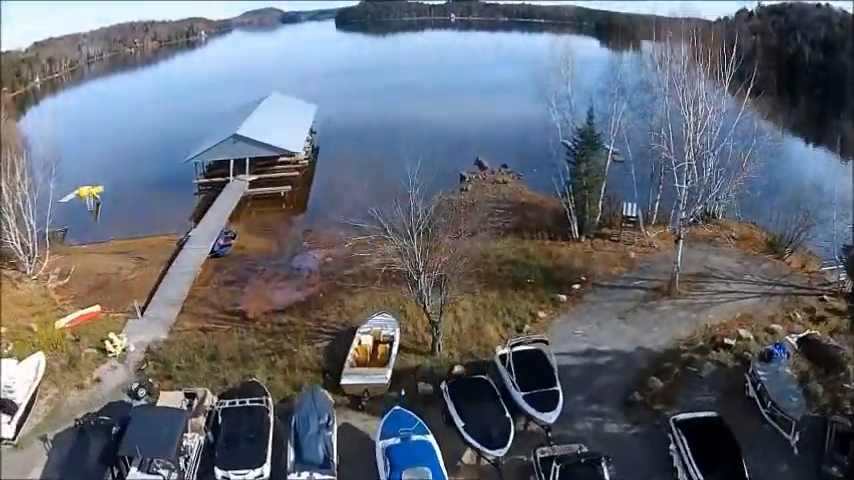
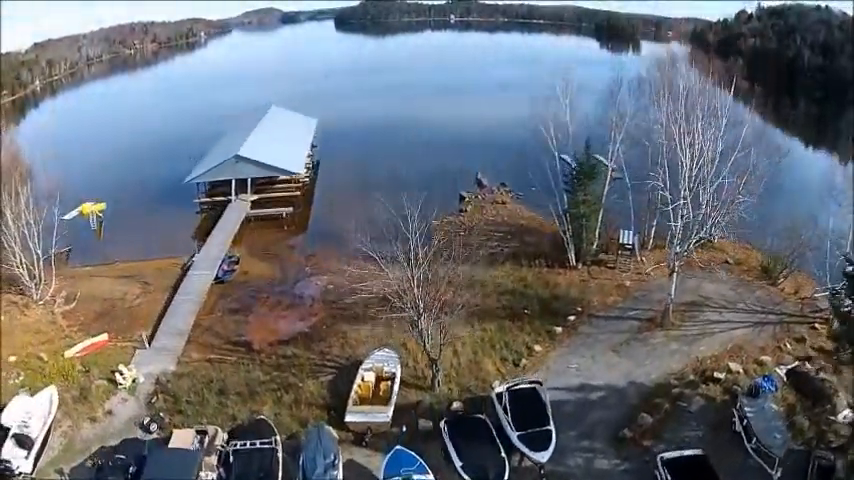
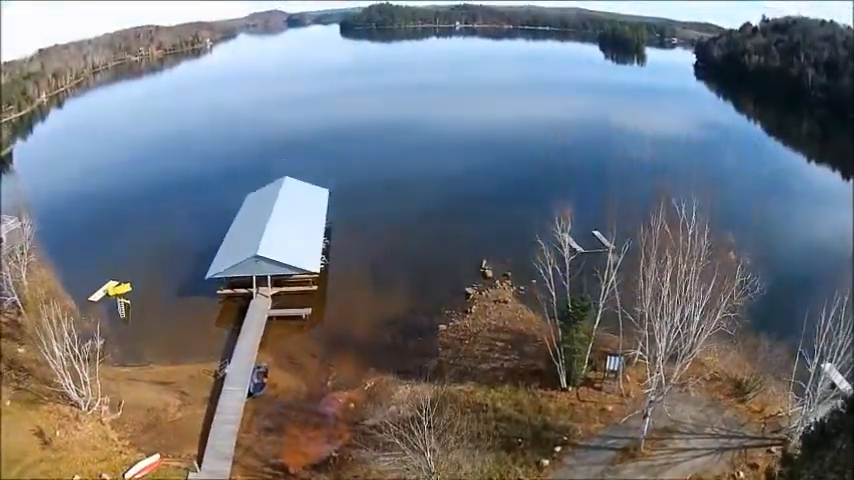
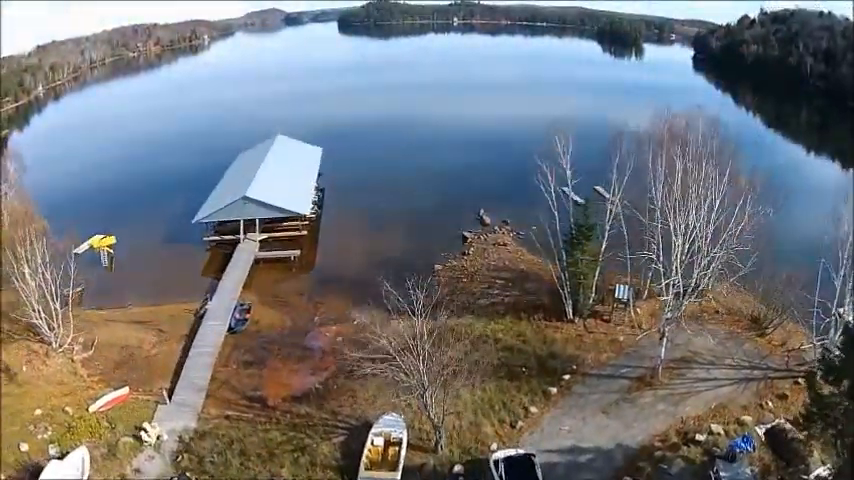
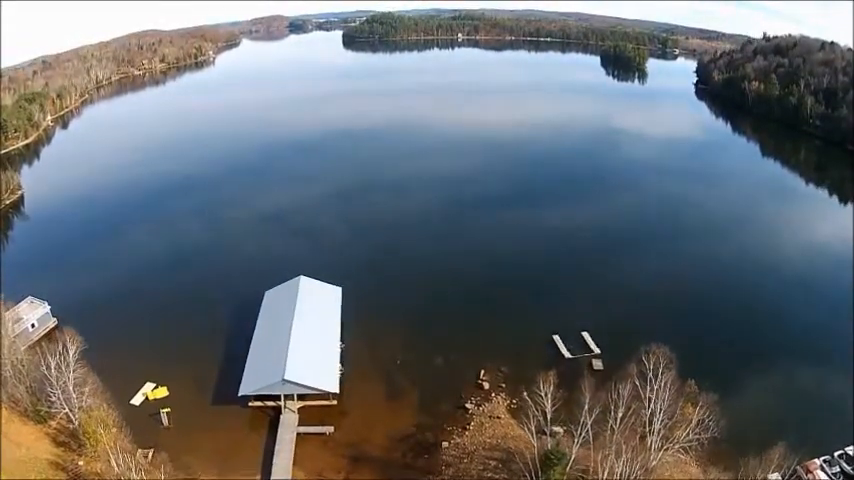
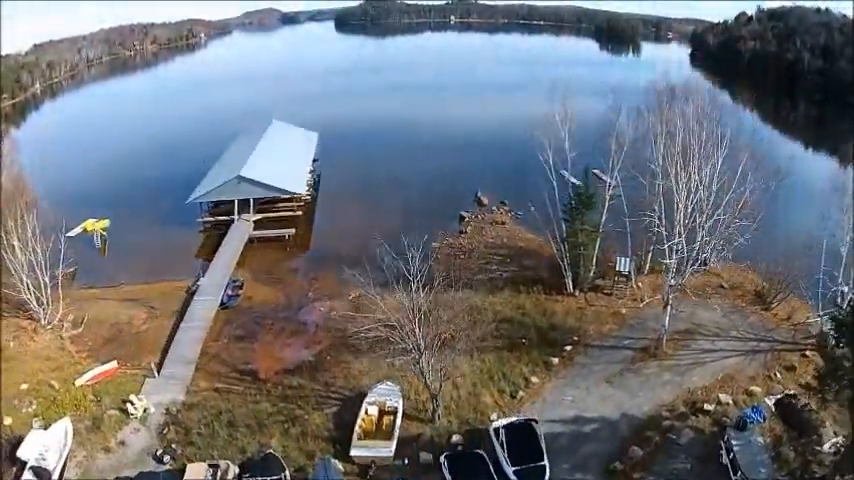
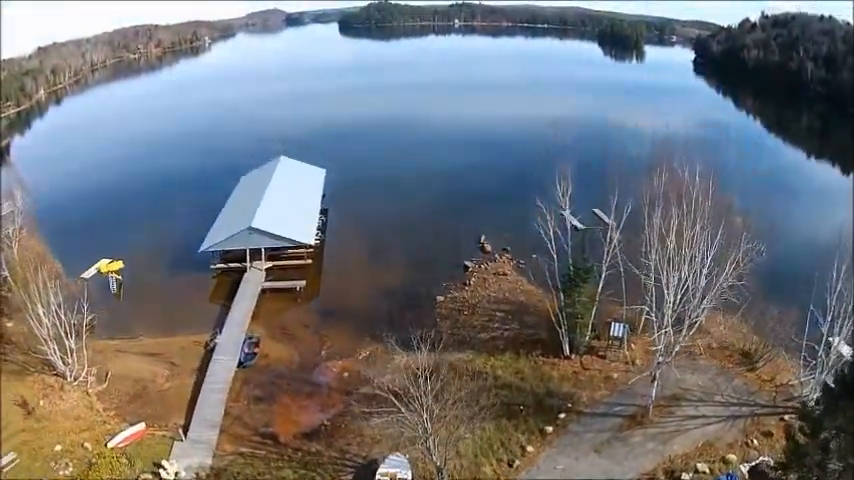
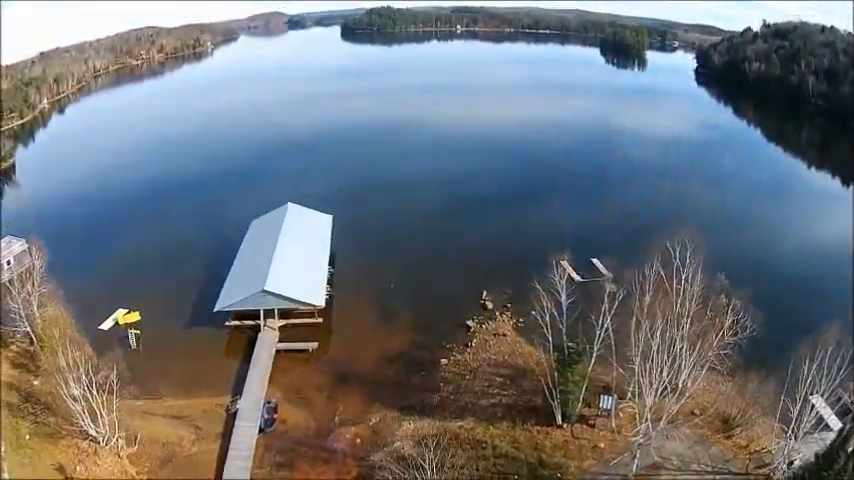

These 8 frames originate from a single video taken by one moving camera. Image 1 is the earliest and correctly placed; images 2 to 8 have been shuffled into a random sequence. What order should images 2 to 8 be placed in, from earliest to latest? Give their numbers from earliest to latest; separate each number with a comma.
2, 6, 4, 7, 3, 8, 5
